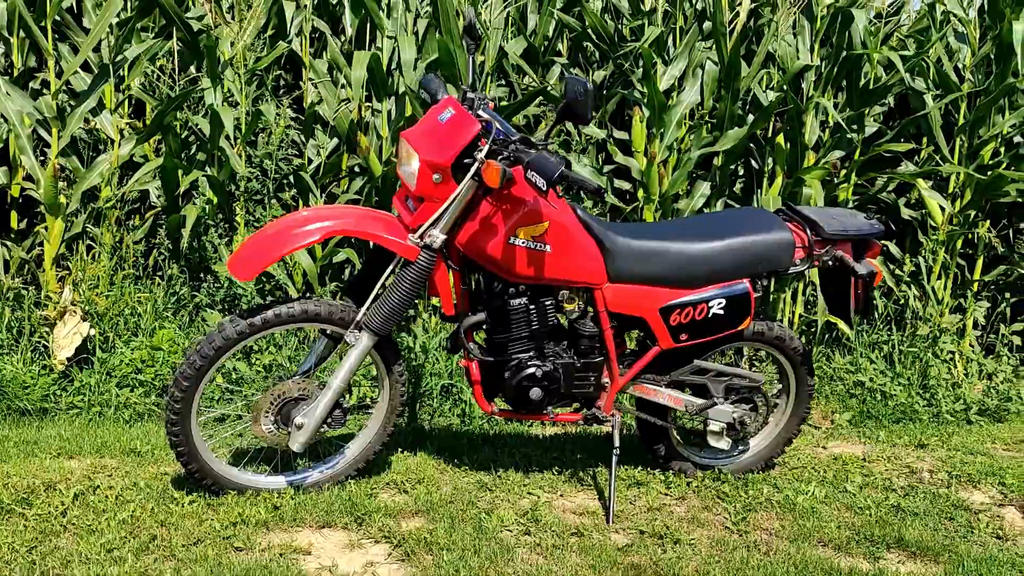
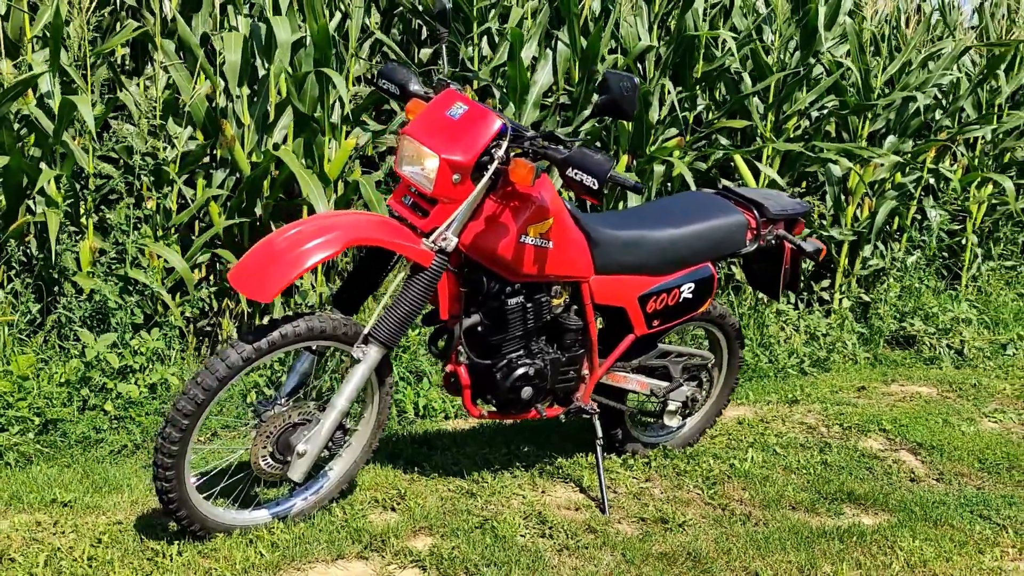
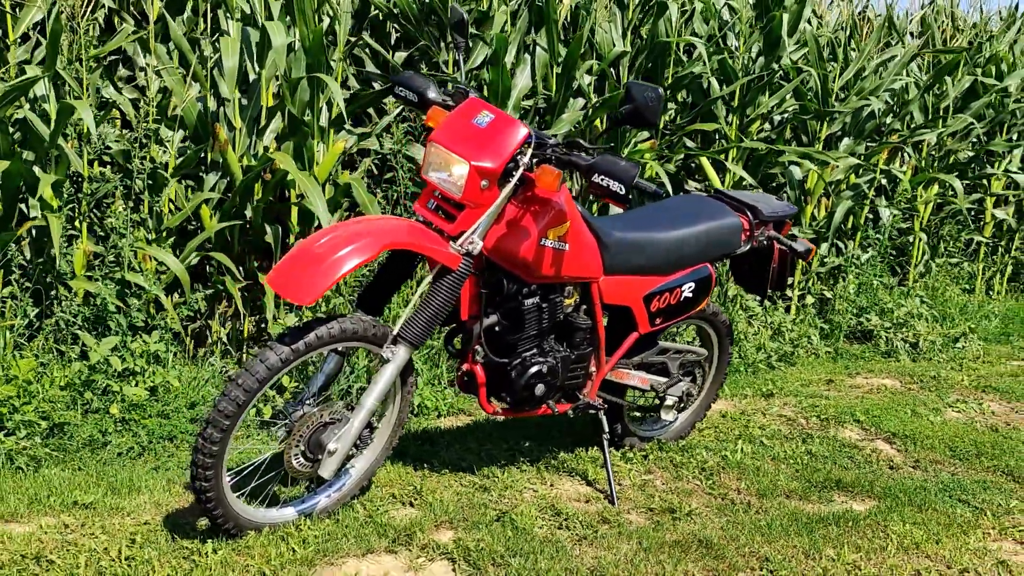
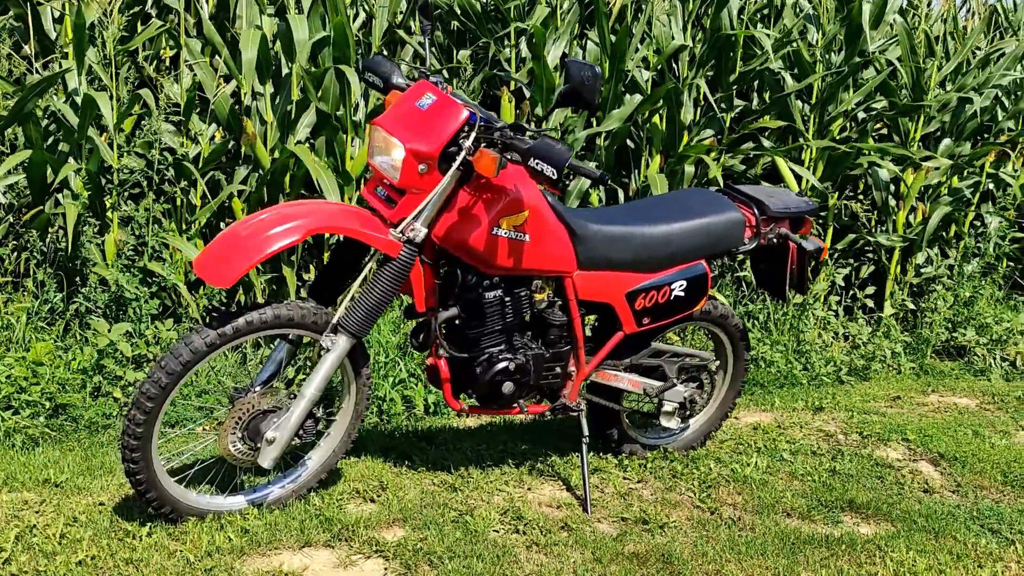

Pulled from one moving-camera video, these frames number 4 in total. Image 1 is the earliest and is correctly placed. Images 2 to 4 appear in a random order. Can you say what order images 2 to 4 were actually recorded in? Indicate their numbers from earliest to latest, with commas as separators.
4, 2, 3
